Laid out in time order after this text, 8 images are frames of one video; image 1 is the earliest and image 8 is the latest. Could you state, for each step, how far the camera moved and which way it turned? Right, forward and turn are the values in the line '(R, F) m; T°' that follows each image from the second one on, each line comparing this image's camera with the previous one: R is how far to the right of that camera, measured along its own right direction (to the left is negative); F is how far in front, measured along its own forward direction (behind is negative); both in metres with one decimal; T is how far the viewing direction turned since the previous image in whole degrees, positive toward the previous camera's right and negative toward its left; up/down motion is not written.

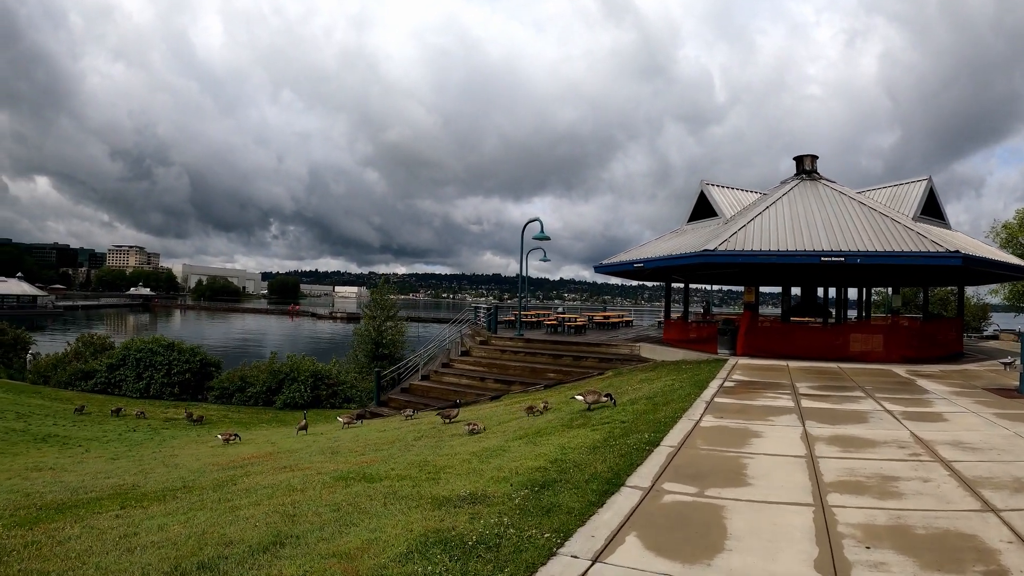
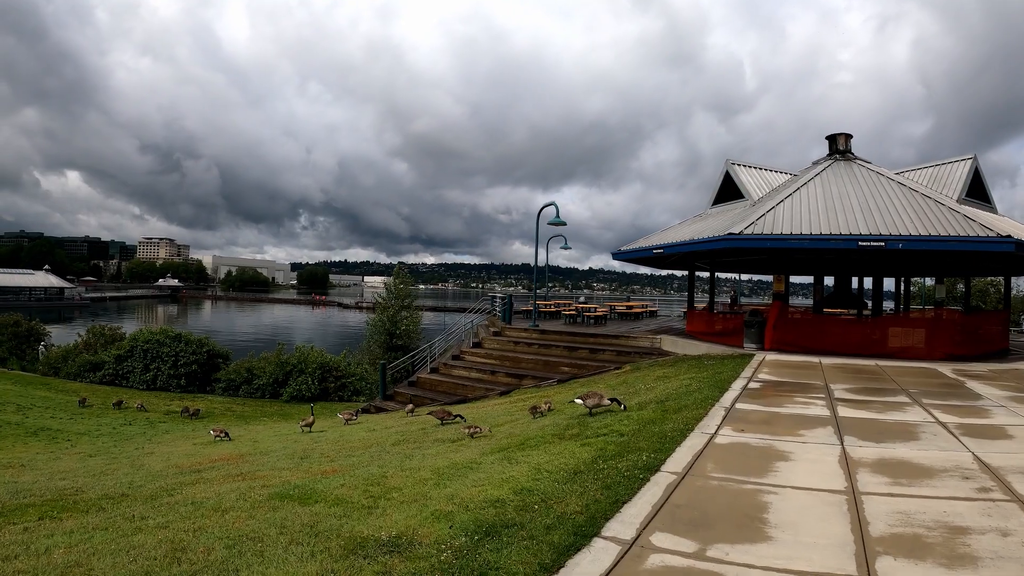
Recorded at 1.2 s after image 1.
(+0.6, +1.2) m; -2°
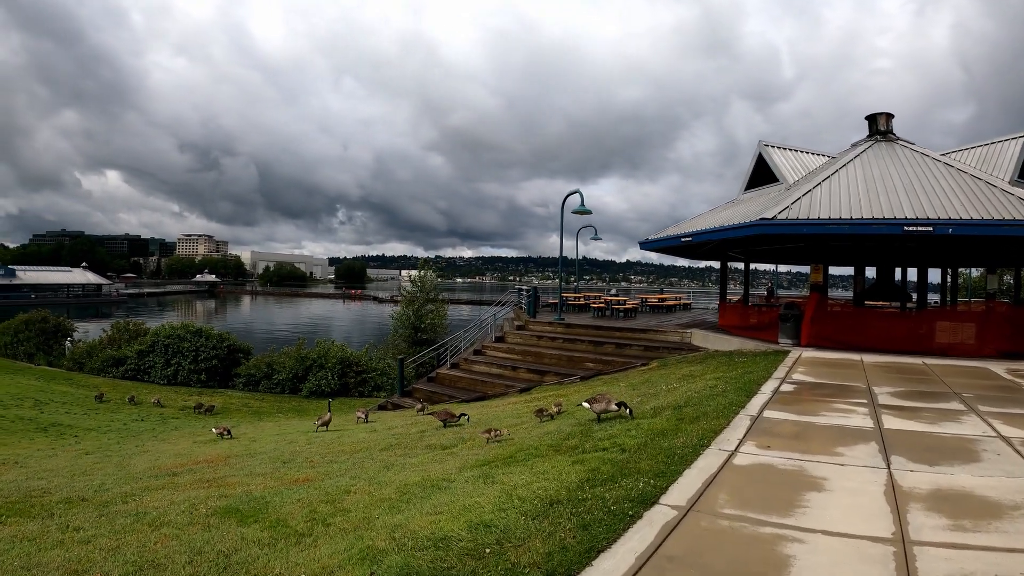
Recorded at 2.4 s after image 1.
(+0.5, +0.9) m; -3°
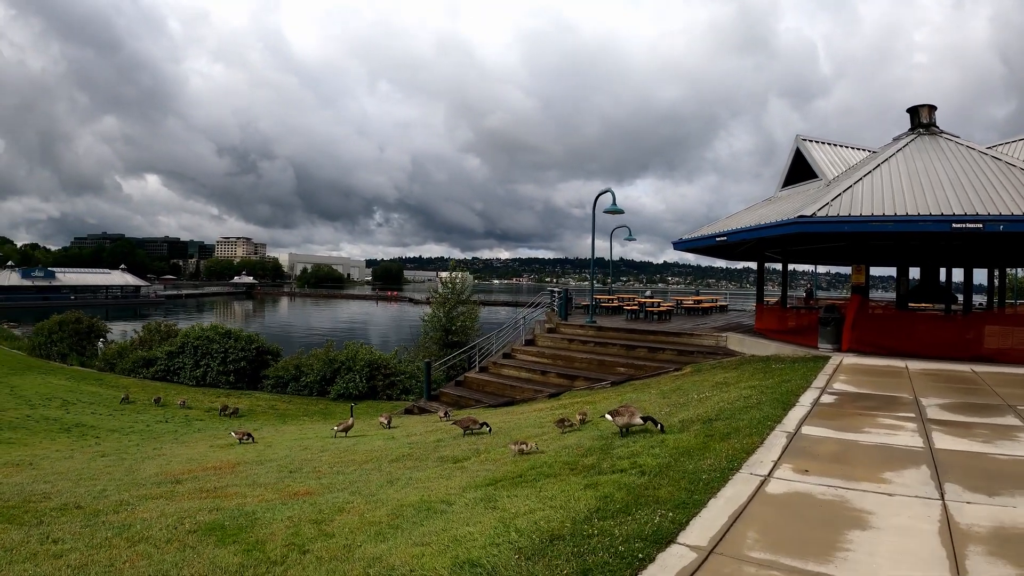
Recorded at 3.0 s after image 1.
(+0.2, +0.5) m; -3°
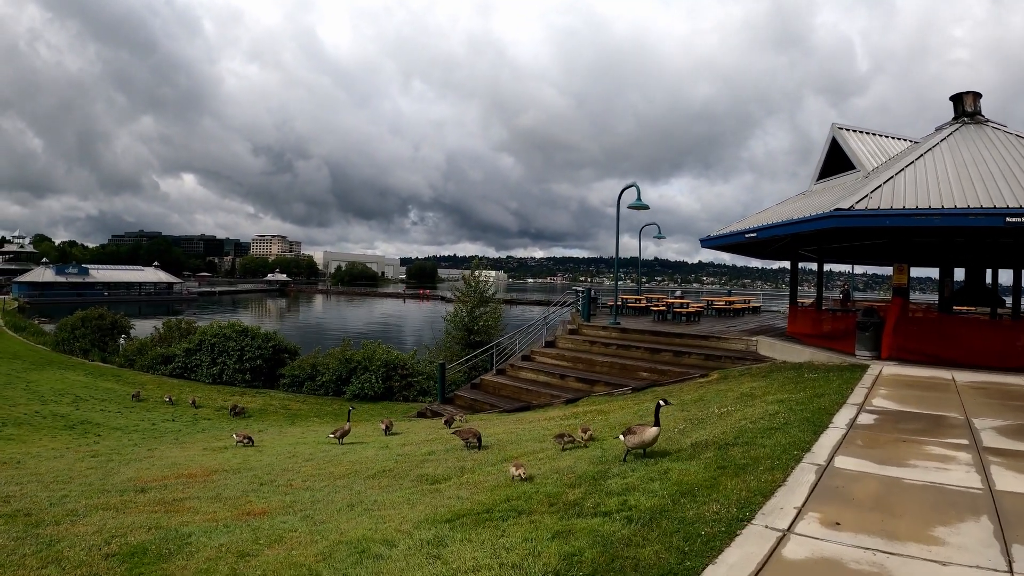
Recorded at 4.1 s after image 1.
(+0.5, +0.9) m; -3°
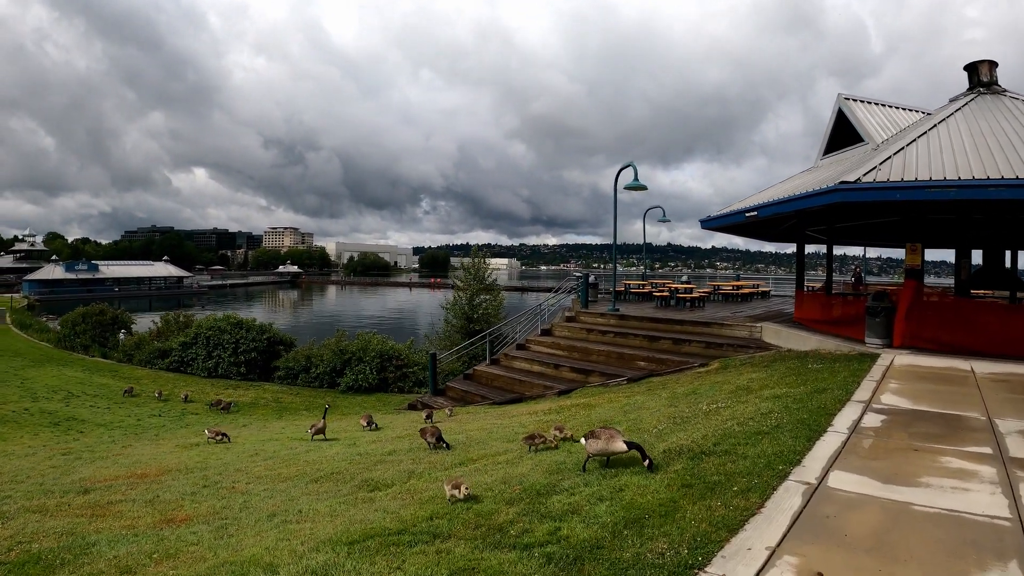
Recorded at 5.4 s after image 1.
(+0.7, +0.9) m; -1°
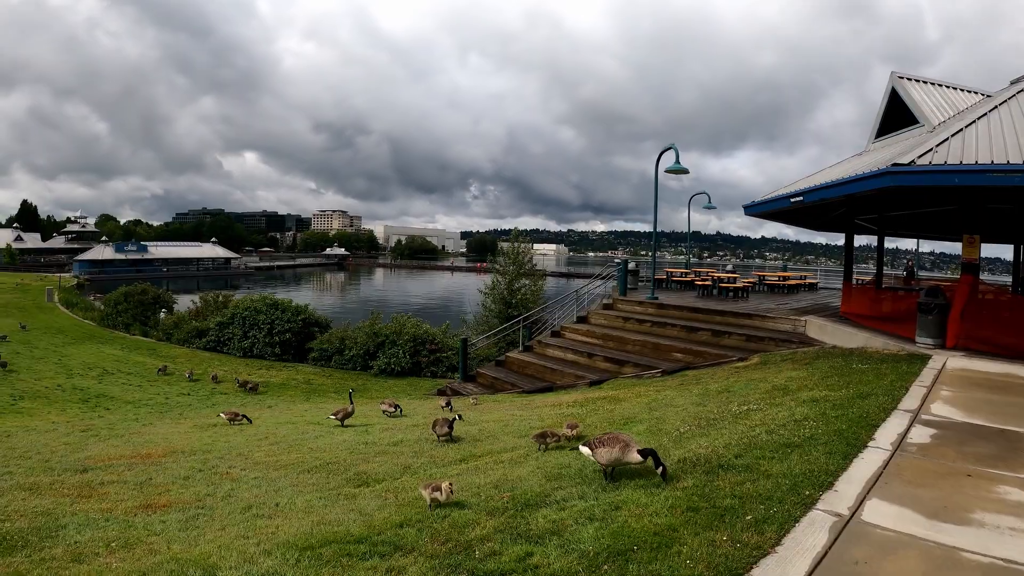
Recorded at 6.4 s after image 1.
(+0.4, +0.6) m; -5°
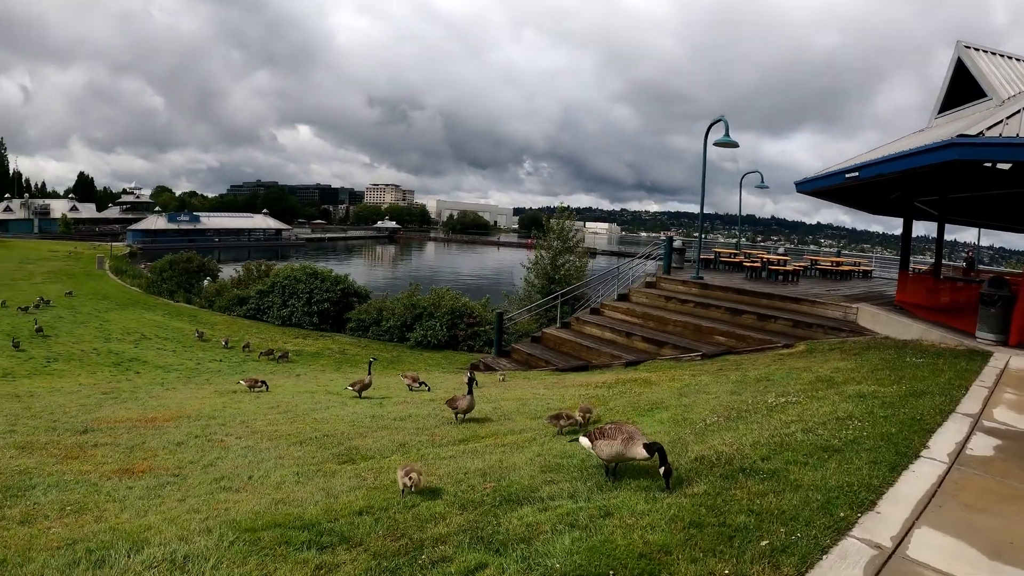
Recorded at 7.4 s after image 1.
(+0.4, +0.7) m; -5°
